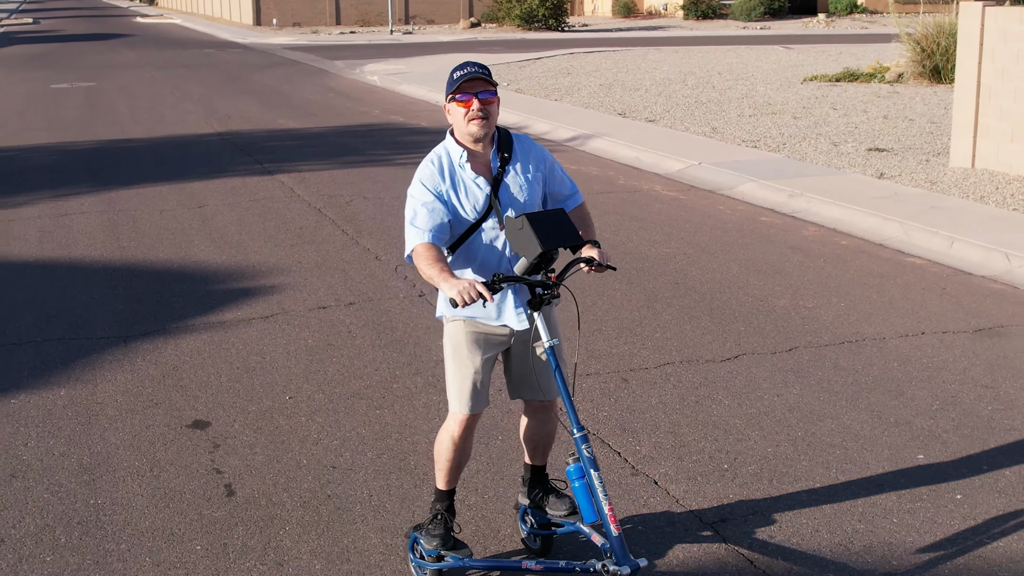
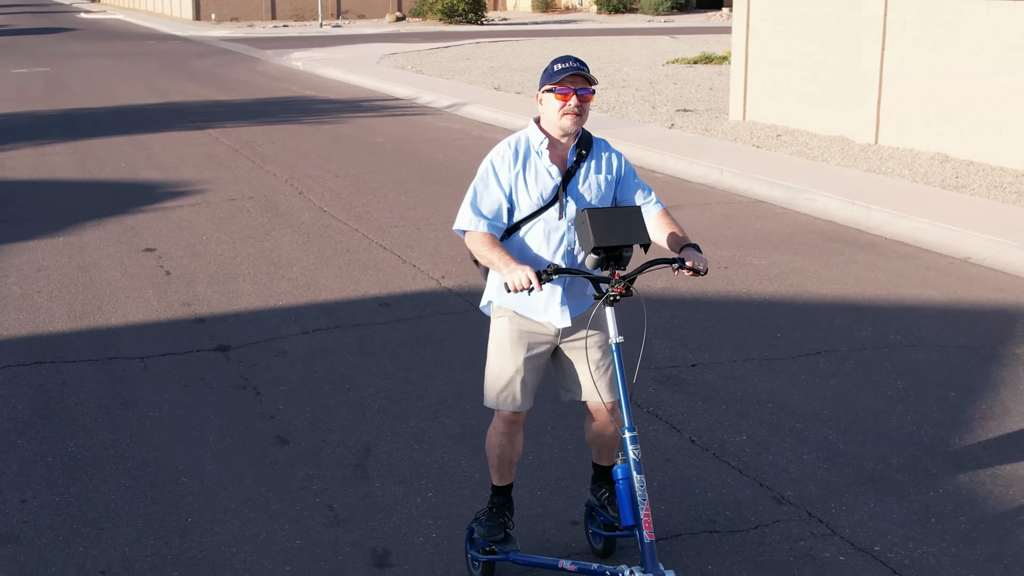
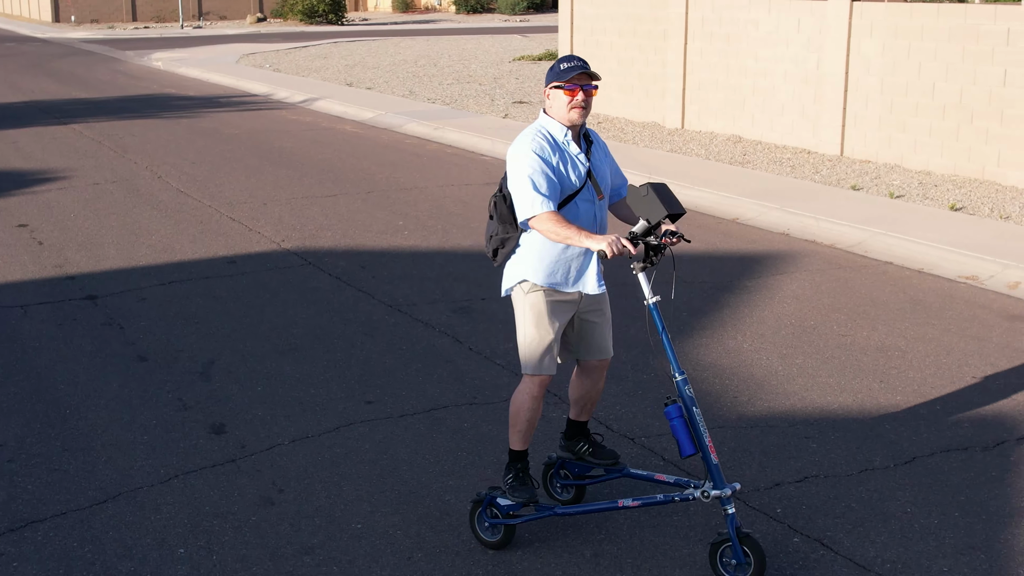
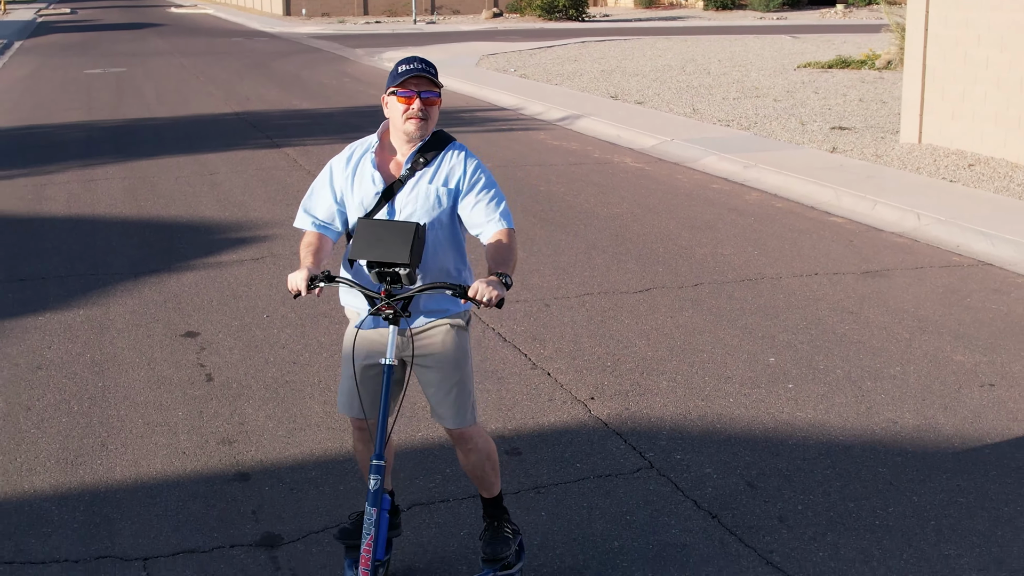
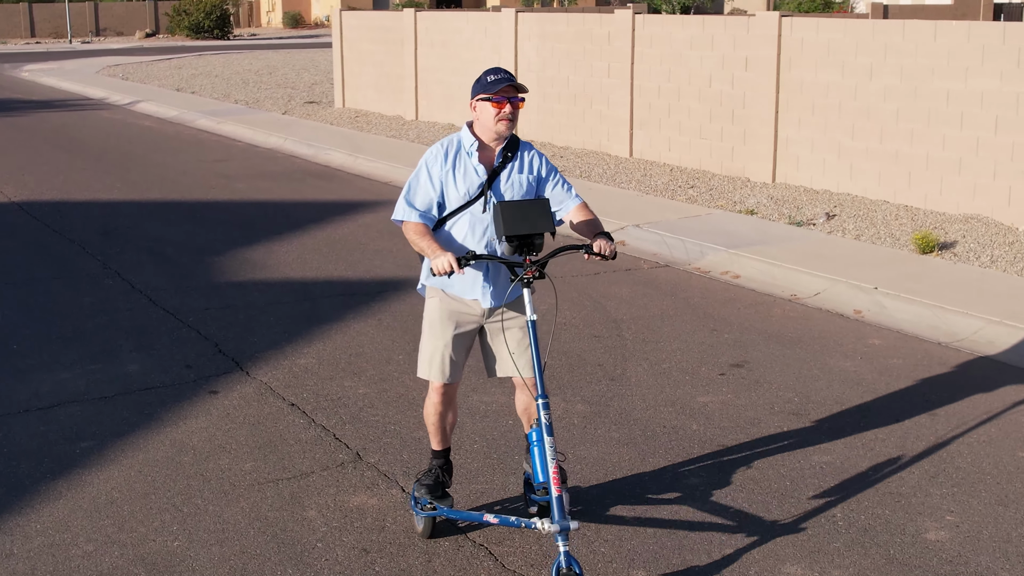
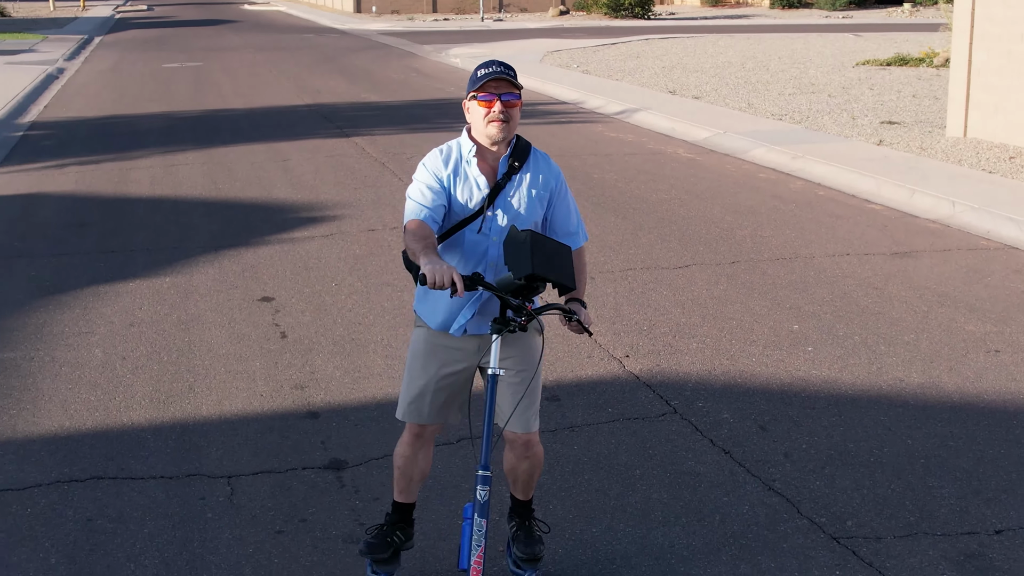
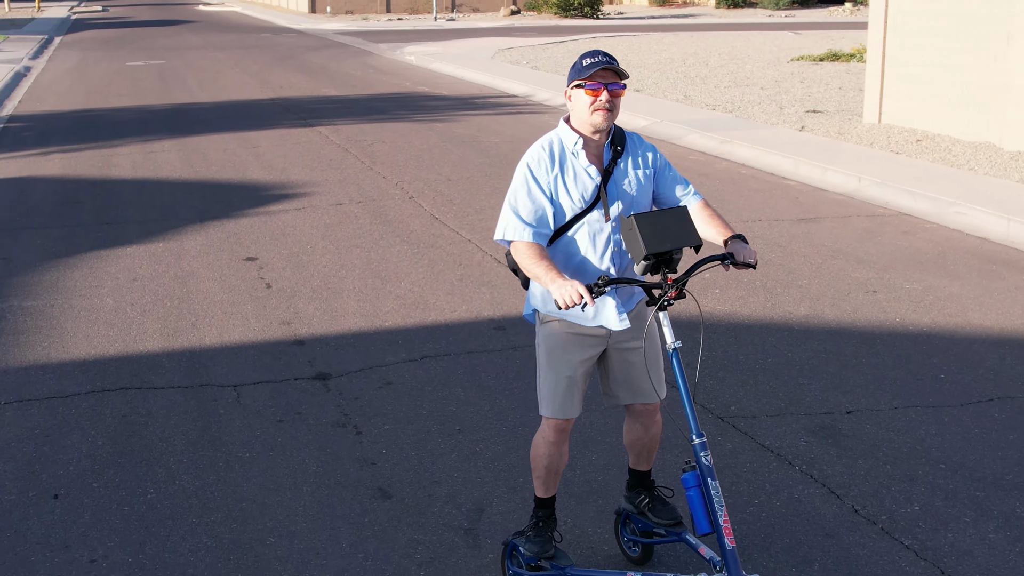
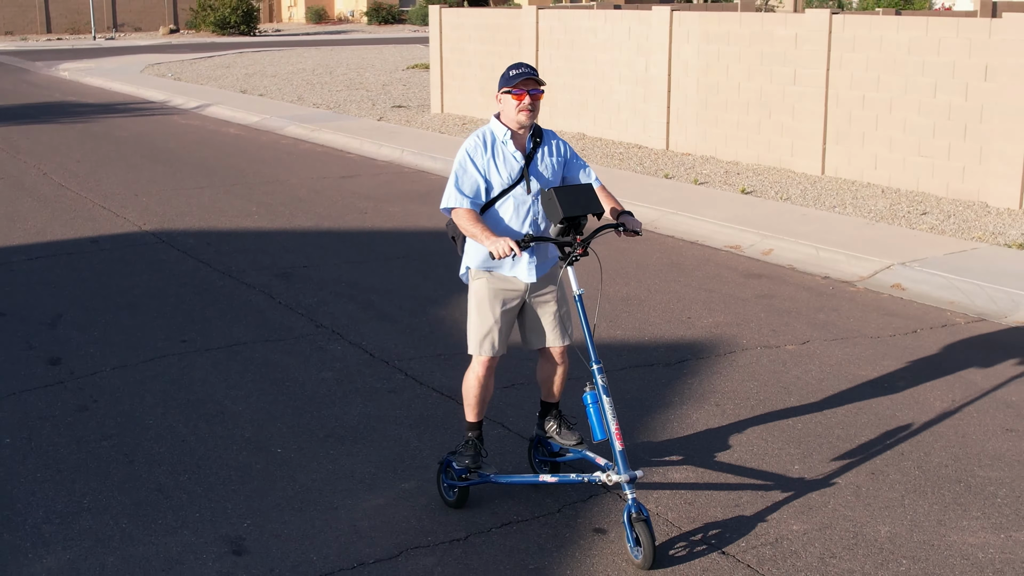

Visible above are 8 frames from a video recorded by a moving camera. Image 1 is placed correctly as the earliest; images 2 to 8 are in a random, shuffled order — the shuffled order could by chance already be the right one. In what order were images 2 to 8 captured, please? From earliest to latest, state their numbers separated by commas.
4, 6, 7, 2, 3, 8, 5
